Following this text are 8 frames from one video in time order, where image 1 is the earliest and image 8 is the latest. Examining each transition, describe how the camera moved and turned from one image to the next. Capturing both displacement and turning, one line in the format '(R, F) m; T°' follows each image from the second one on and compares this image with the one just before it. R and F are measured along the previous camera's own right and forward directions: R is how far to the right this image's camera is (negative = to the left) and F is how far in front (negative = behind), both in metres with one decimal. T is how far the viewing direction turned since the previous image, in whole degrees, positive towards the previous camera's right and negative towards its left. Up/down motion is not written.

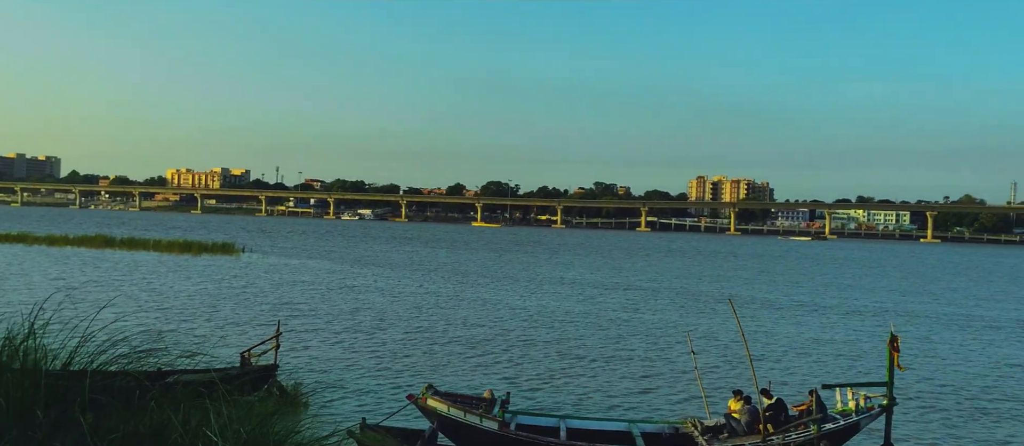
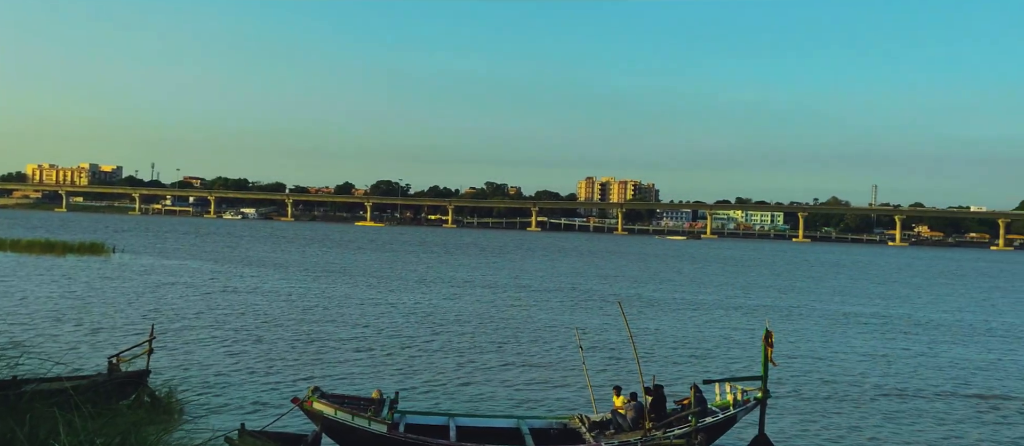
(+0.5, 0.0) m; +6°
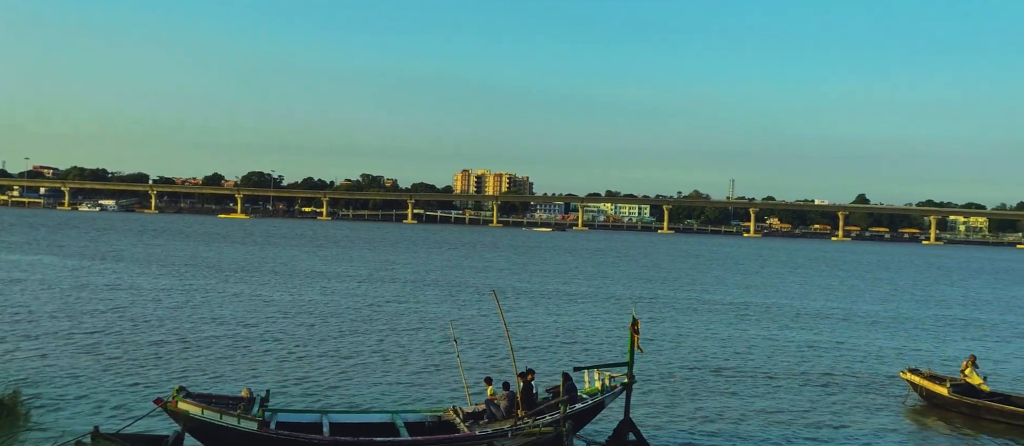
(+0.4, 0.0) m; +7°
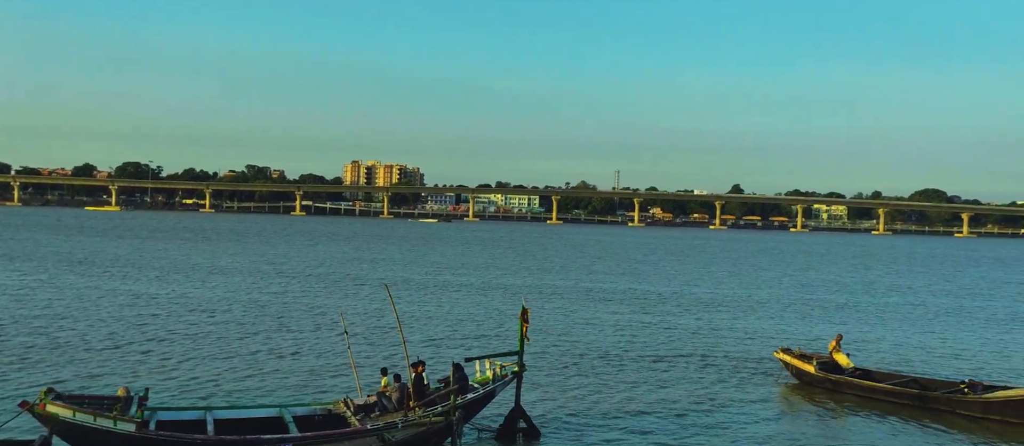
(+0.2, 0.0) m; +6°
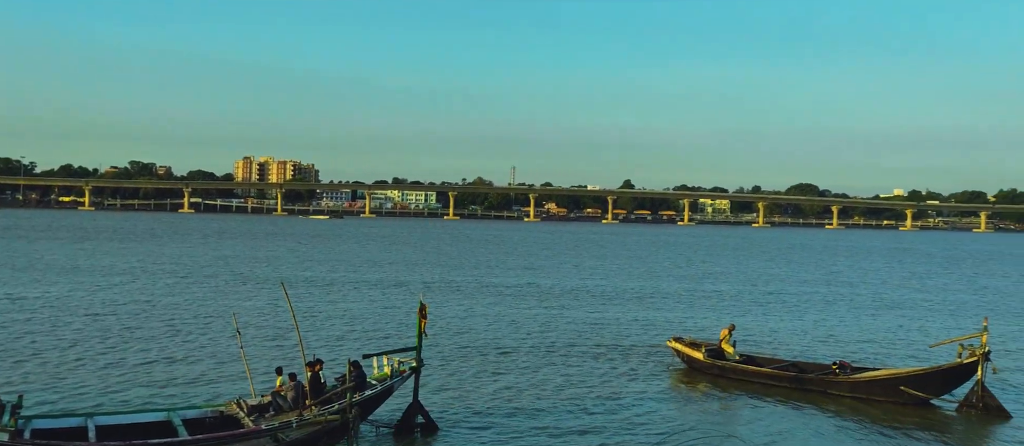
(-0.1, -0.3) m; +6°
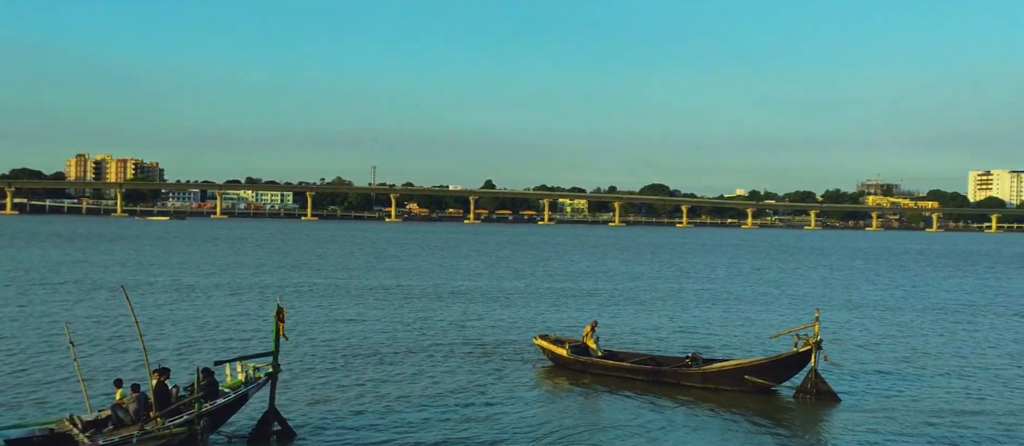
(-0.1, +0.8) m; +8°
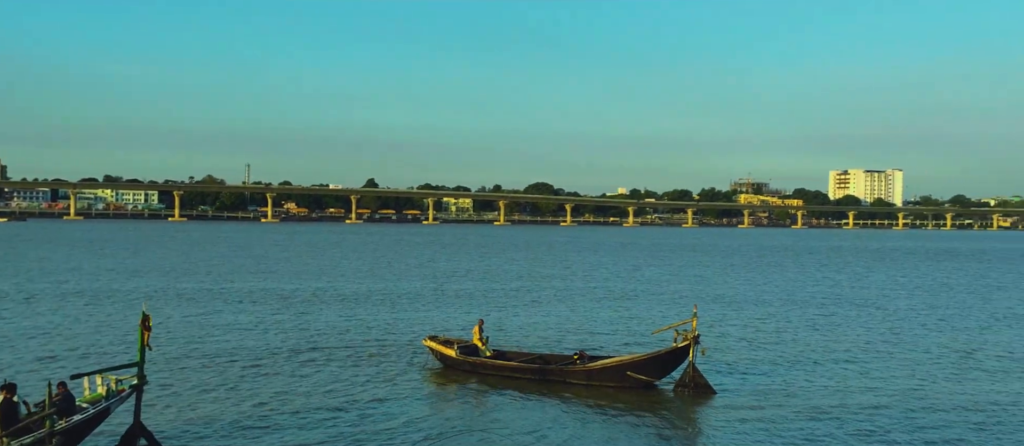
(+0.1, +1.3) m; +7°
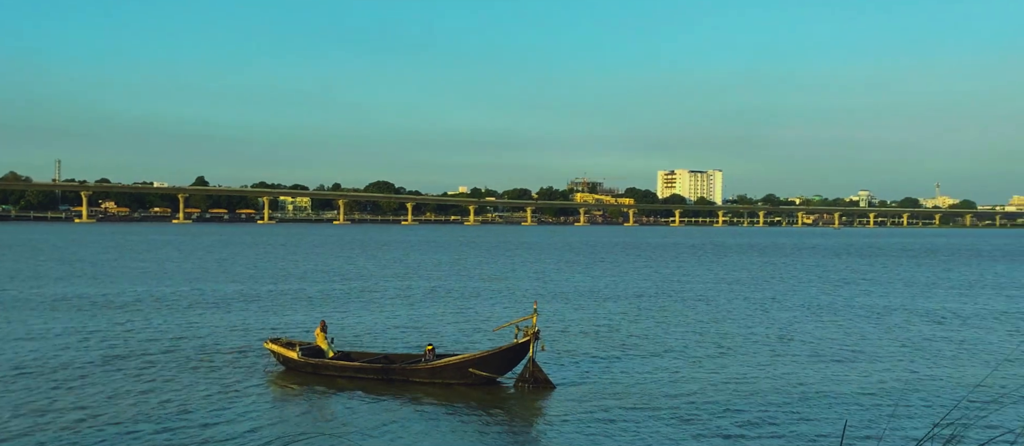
(+0.5, +0.5) m; +9°
